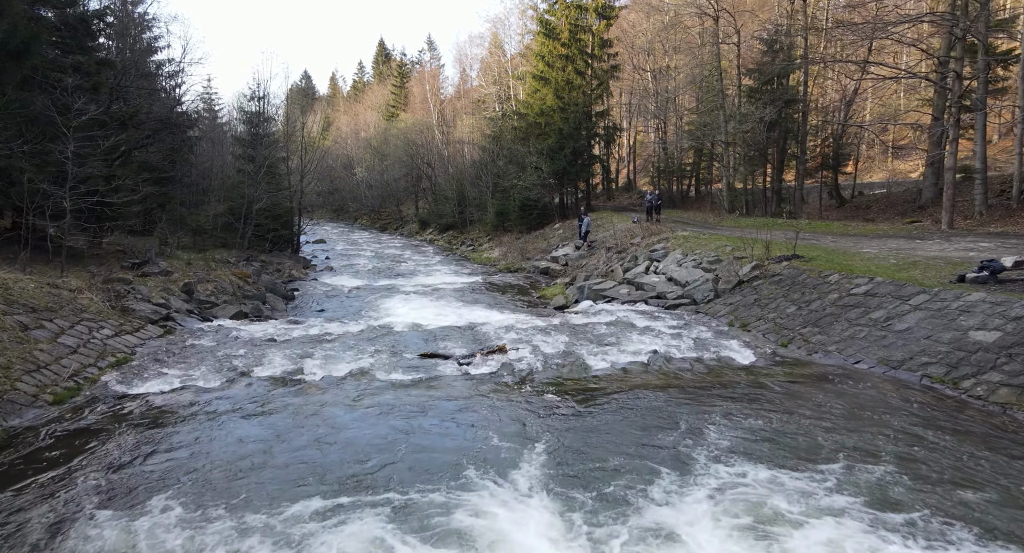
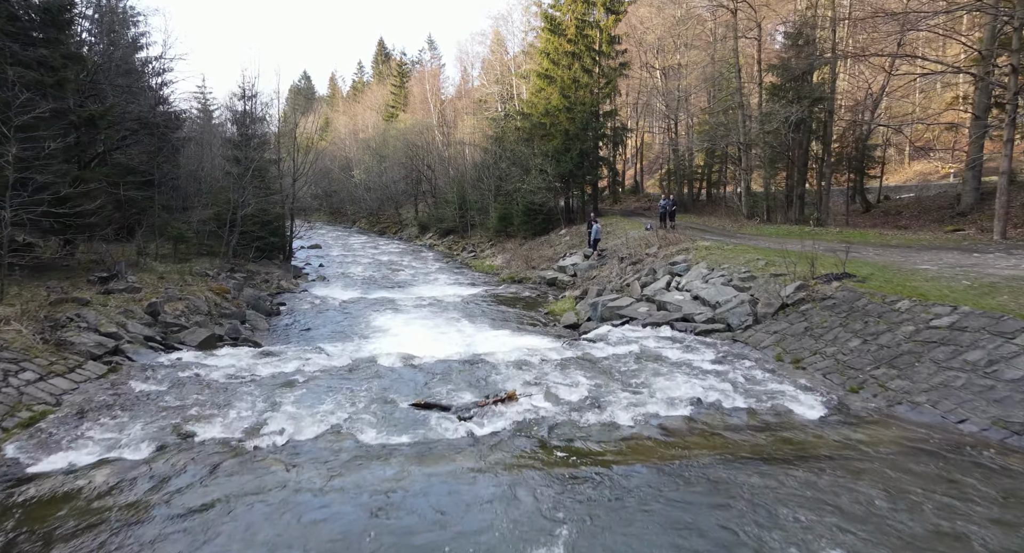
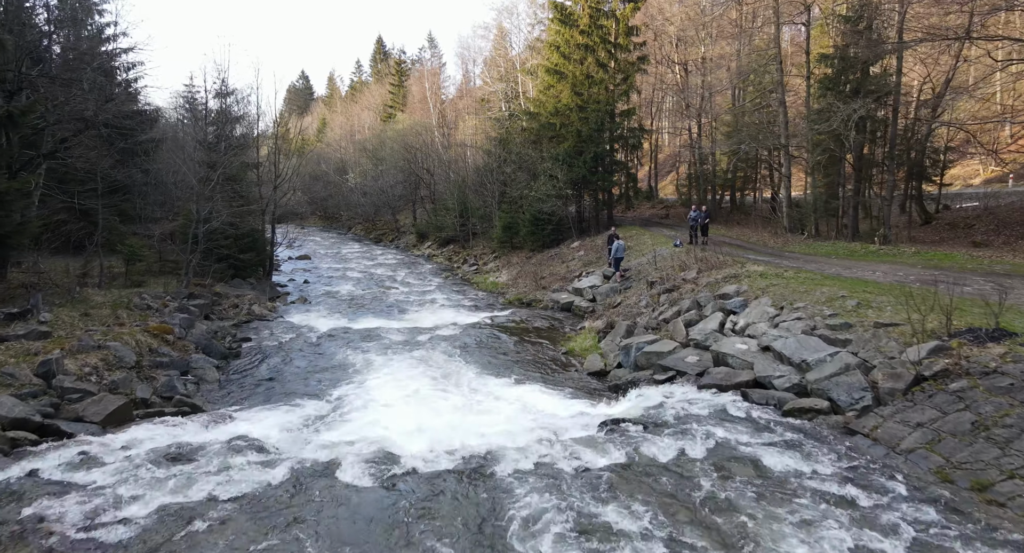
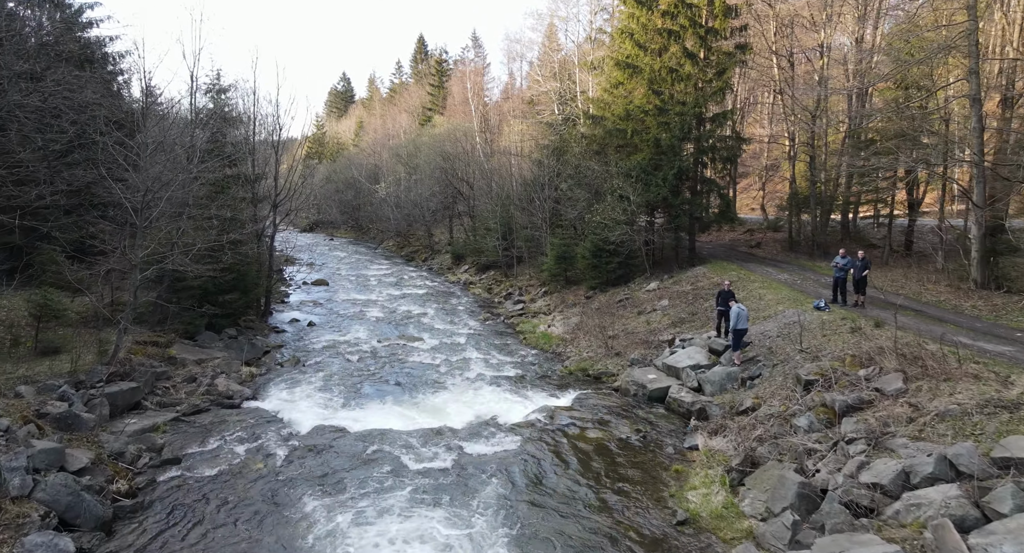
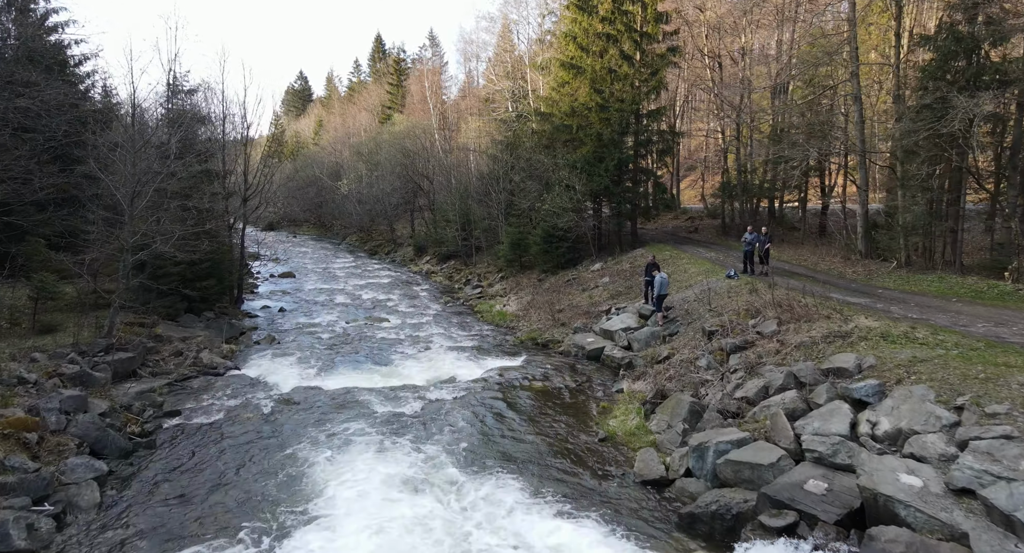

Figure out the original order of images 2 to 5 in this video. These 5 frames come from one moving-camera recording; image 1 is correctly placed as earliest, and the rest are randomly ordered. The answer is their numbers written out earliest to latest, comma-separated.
2, 3, 5, 4
